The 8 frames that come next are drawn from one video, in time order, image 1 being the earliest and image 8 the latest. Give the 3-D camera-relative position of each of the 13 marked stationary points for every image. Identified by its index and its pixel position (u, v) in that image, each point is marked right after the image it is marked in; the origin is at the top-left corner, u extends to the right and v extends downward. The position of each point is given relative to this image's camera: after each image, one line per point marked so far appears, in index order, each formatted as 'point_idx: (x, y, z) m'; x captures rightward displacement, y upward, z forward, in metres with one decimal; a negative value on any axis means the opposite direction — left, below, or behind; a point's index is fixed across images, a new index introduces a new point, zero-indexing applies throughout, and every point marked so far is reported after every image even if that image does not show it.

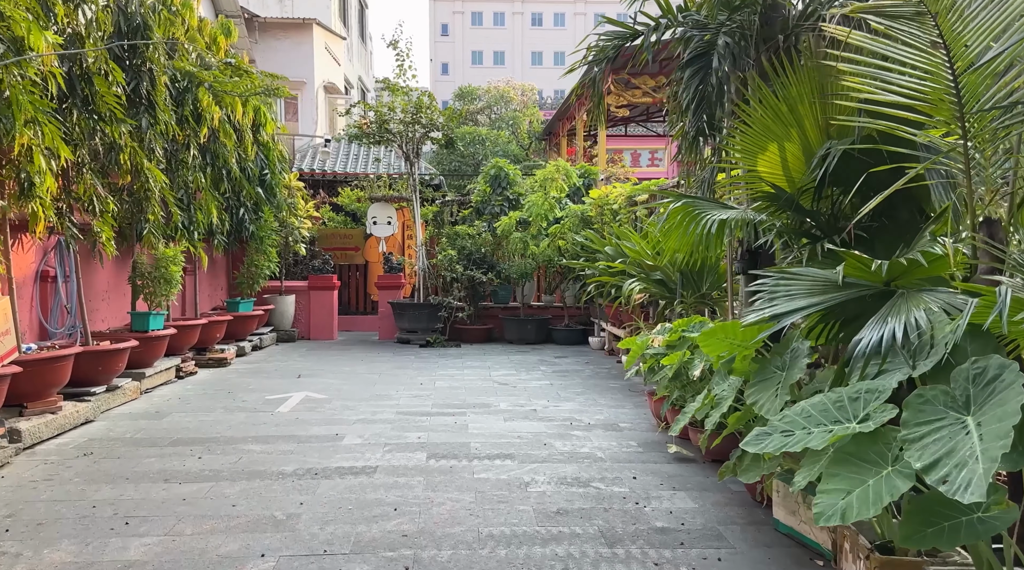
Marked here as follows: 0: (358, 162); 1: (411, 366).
0: (-2.4, +1.9, +13.1) m
1: (-0.9, -0.7, +7.7) m
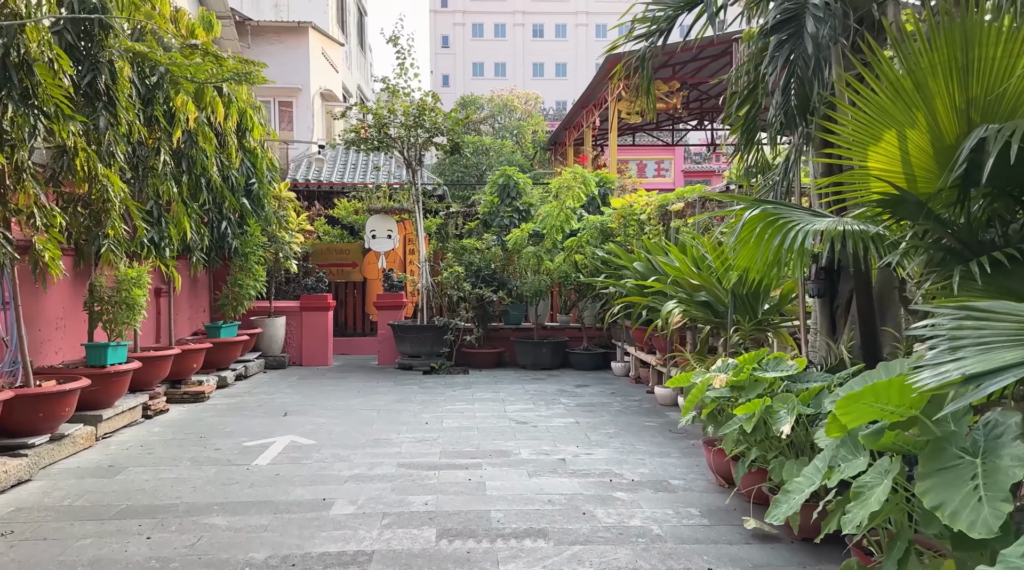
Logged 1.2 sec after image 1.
0: (-2.3, +1.6, +12.3) m
1: (-0.8, -0.9, +6.7) m
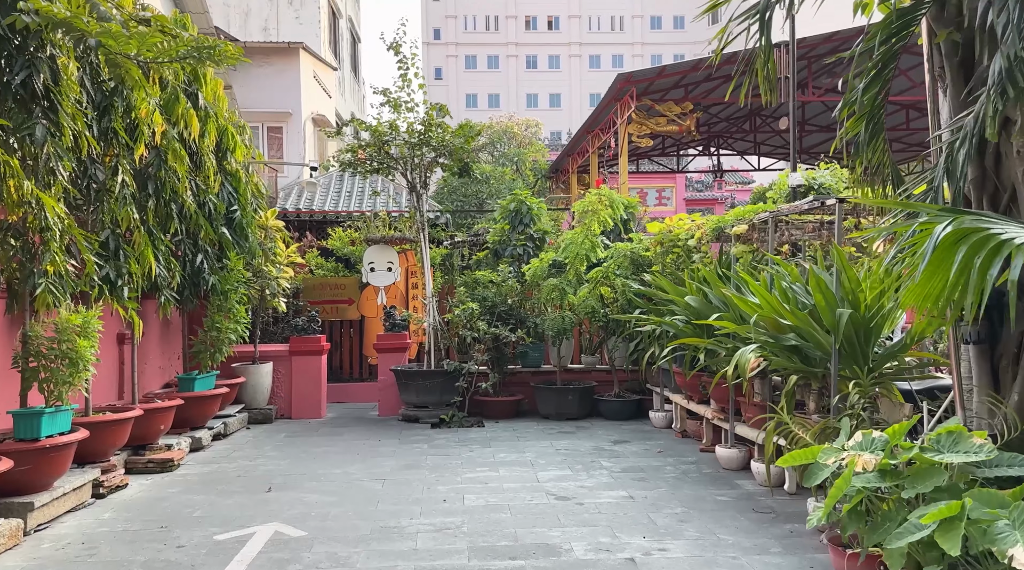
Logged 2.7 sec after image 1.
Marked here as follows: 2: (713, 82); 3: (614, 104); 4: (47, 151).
0: (-2.1, +1.1, +11.2) m
1: (-0.6, -1.2, +5.6) m
2: (+3.6, +3.6, +15.2) m
3: (+1.7, +3.1, +14.8) m
4: (-2.4, +0.7, +4.3) m
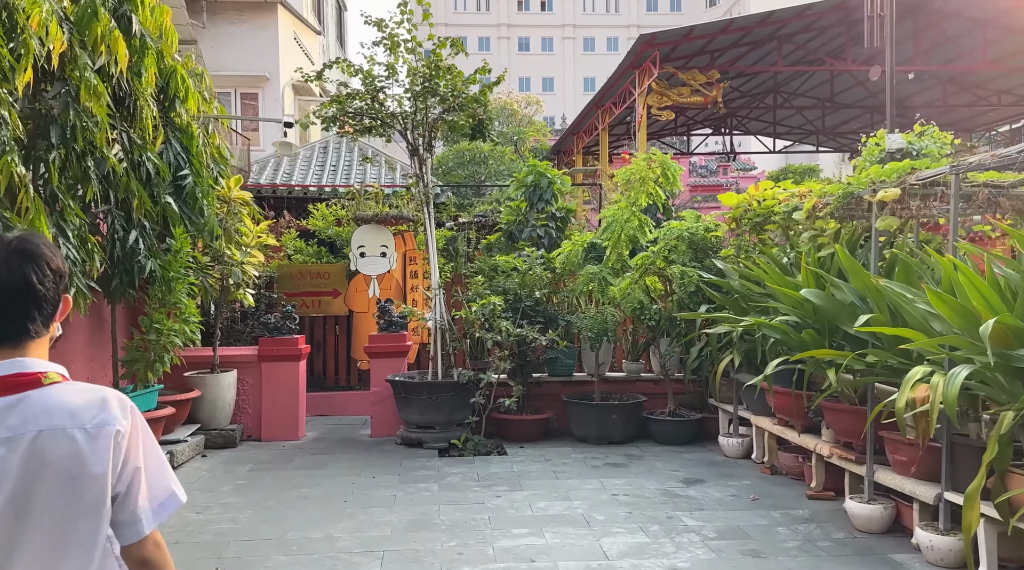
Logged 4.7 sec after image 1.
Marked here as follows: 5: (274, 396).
0: (-2.0, +1.2, +9.6) m
1: (-0.3, -1.1, +4.1) m
2: (+3.7, +3.8, +13.7) m
3: (+1.8, +3.3, +13.2) m
4: (-2.1, +0.7, +2.7) m
5: (-1.7, -0.8, +6.2) m
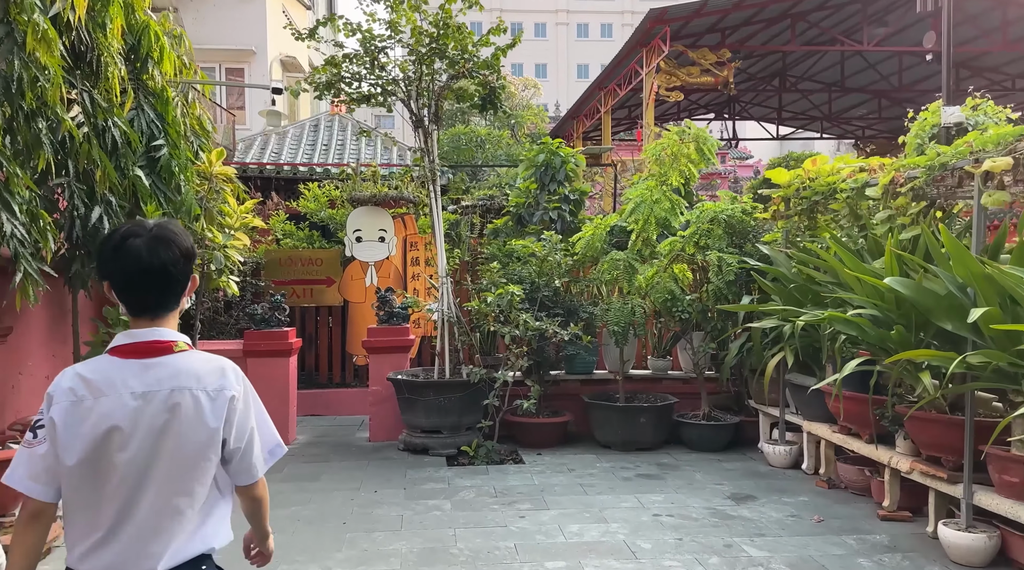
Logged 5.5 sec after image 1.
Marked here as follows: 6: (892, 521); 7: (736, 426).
0: (-1.9, +1.4, +8.9) m
1: (-0.2, -1.1, +3.4) m
2: (+3.7, +3.9, +13.0) m
3: (+1.8, +3.4, +12.5) m
4: (-2.0, +0.8, +2.0) m
5: (-1.6, -0.7, +5.6) m
6: (+1.7, -1.0, +3.8) m
7: (+1.4, -0.9, +5.3) m
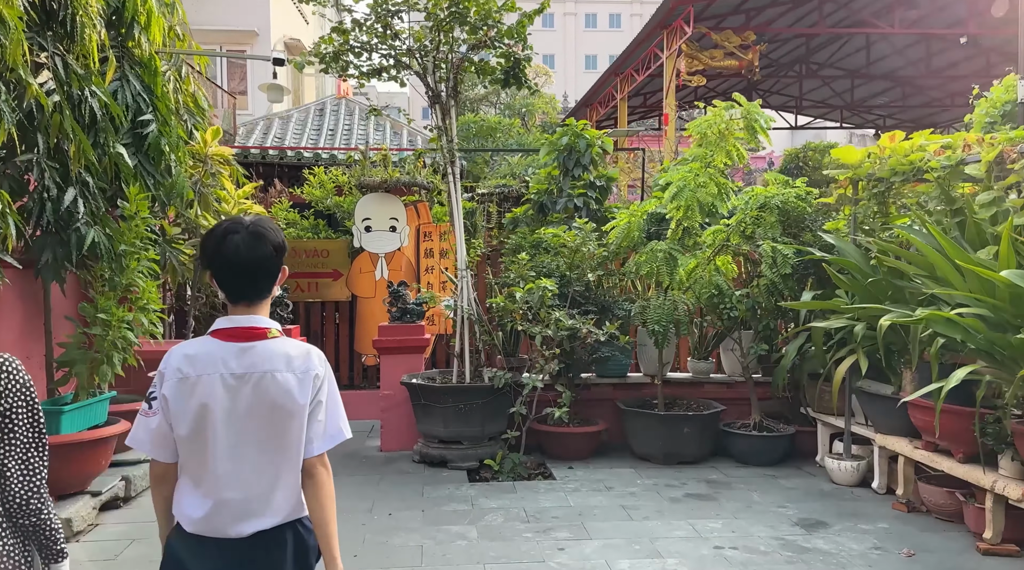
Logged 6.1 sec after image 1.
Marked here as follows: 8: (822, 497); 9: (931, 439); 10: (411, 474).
0: (-1.7, +1.4, +8.4) m
1: (-0.1, -1.0, +2.9) m
2: (+3.9, +4.0, +12.4) m
3: (+2.1, +3.5, +11.9) m
4: (-1.8, +0.8, +1.5) m
5: (-1.5, -0.7, +5.0) m
6: (+1.8, -1.0, +3.2) m
7: (+1.5, -0.8, +4.7) m
8: (+1.5, -1.0, +4.1) m
9: (+1.8, -0.7, +3.6) m
10: (-0.5, -1.0, +4.6) m
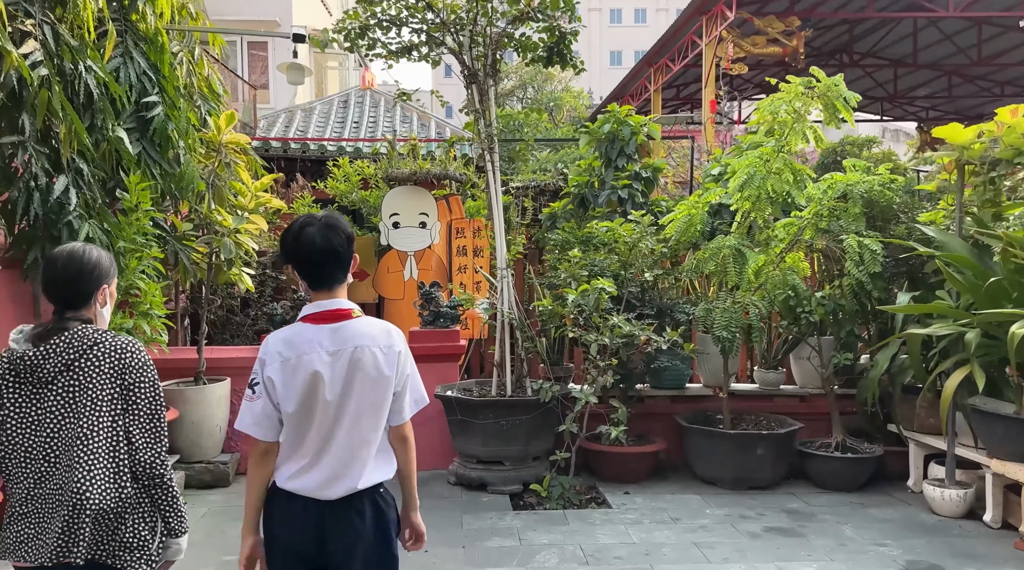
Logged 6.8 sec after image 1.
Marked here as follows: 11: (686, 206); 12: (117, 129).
0: (-1.4, +1.4, +7.9) m
1: (+0.1, -1.1, +2.4) m
2: (+4.3, +4.0, +11.8) m
3: (+2.5, +3.5, +11.3) m
4: (-1.7, +0.8, +1.0) m
5: (-1.2, -0.7, +4.5) m
6: (+2.0, -1.0, +2.7) m
7: (+1.8, -0.8, +4.1) m
8: (+1.7, -1.0, +3.5) m
9: (+2.0, -0.7, +3.0) m
10: (-0.3, -1.0, +4.0) m
11: (+0.9, +0.4, +4.4) m
12: (-1.6, +0.6, +3.5) m
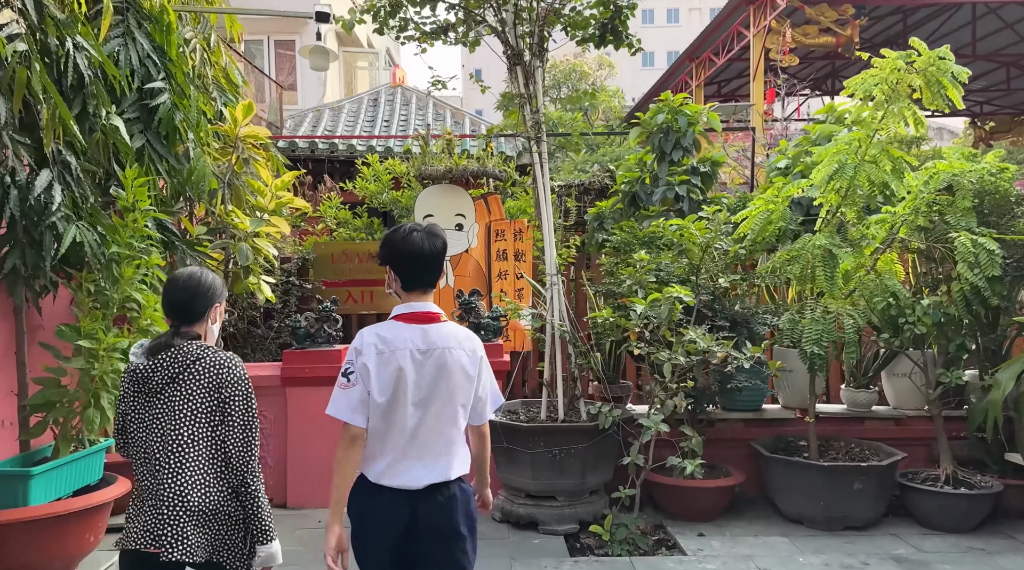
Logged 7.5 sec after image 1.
0: (-1.1, +1.4, +7.4) m
1: (+0.3, -1.1, +1.8) m
2: (+4.8, +4.0, +11.1) m
3: (+2.9, +3.5, +10.7) m
4: (-1.6, +0.7, +0.5) m
5: (-1.0, -0.7, +4.0) m
6: (+2.2, -1.0, +2.0) m
7: (+2.0, -0.9, +3.5) m
8: (+1.9, -1.0, +2.9) m
9: (+2.2, -0.7, +2.4) m
10: (-0.1, -1.1, +3.5) m
11: (+1.1, +0.4, +3.8) m
12: (-1.4, +0.6, +3.0) m
